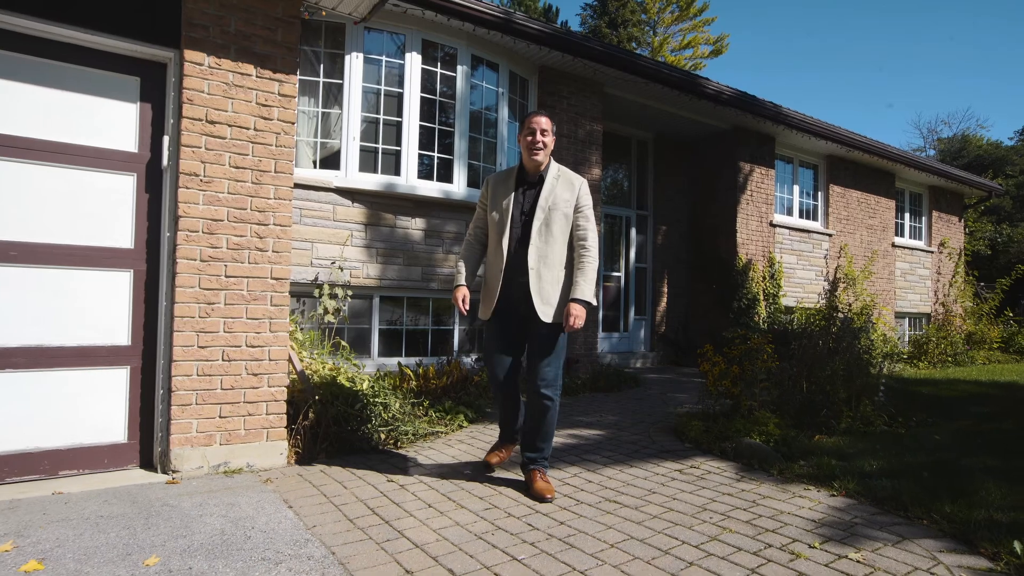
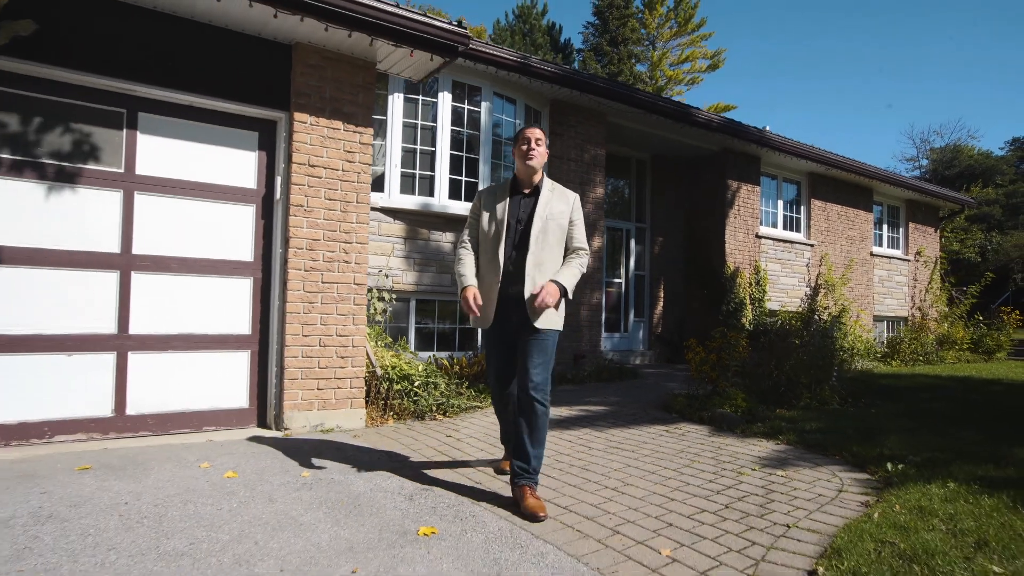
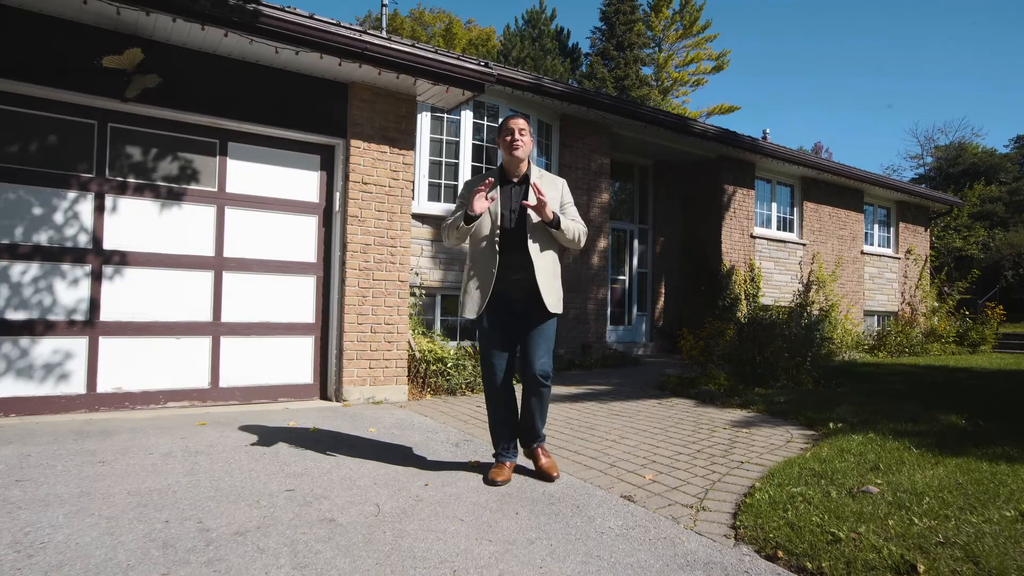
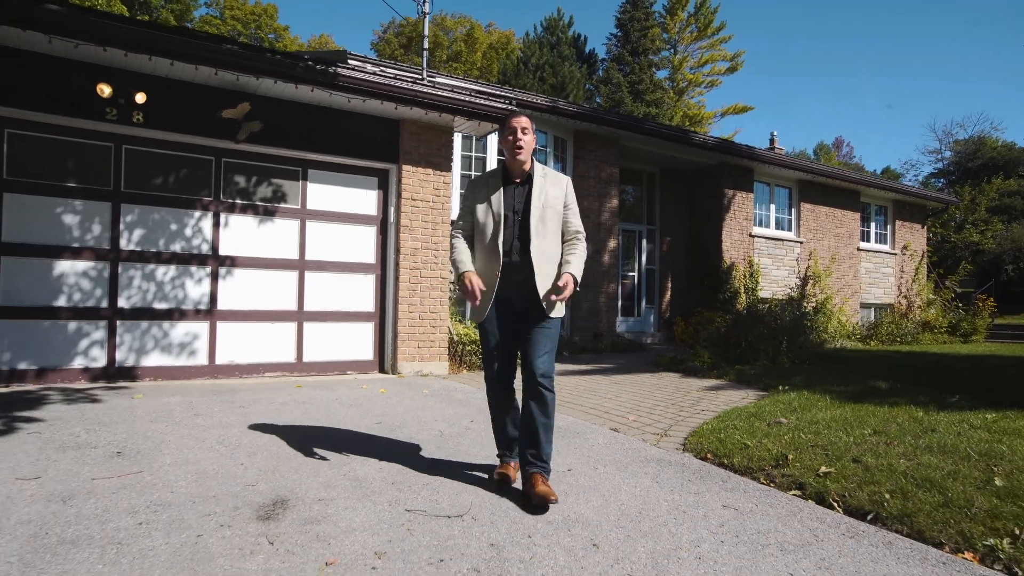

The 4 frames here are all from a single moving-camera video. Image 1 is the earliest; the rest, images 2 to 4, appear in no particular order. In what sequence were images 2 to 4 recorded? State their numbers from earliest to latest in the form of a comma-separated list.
2, 3, 4
